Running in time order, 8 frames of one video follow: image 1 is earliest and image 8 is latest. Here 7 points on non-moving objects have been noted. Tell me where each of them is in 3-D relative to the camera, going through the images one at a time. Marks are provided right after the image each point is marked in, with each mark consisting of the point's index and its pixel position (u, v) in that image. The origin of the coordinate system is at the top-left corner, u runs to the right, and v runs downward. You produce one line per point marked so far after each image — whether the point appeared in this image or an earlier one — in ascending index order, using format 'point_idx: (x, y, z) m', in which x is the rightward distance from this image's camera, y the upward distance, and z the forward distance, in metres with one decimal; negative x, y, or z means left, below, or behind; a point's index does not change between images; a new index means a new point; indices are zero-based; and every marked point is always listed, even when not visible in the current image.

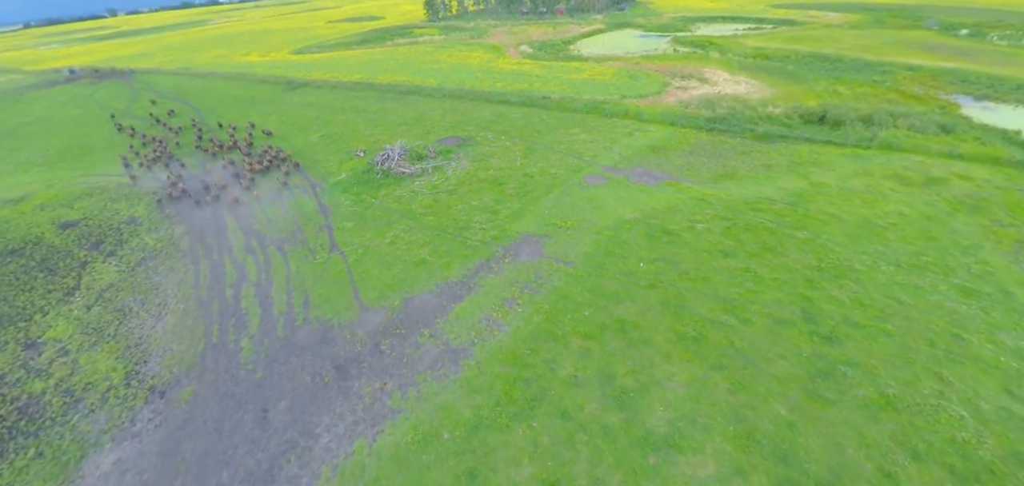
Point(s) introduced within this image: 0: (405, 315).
0: (-4.5, -3.0, +17.7) m
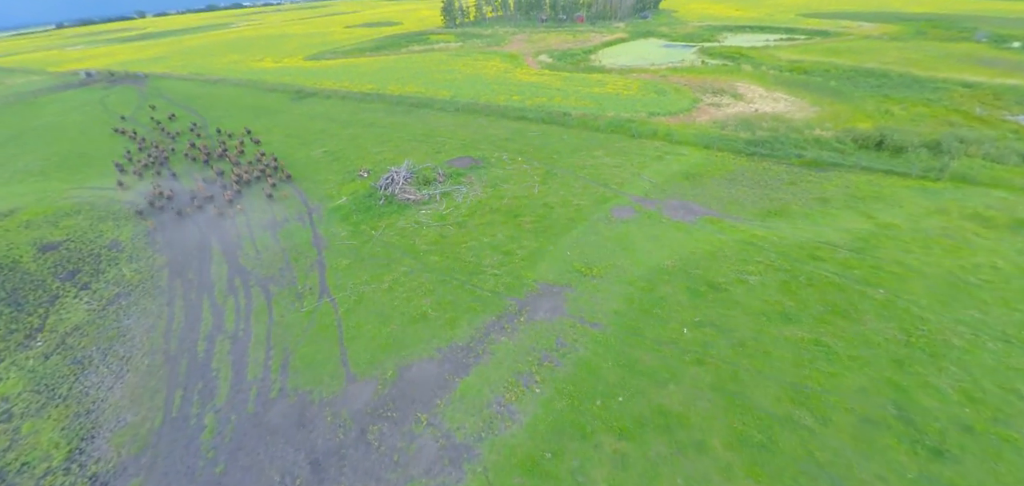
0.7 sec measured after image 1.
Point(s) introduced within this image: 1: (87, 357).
0: (-3.9, -5.1, +14.7) m
1: (-17.3, -4.7, +17.3) m
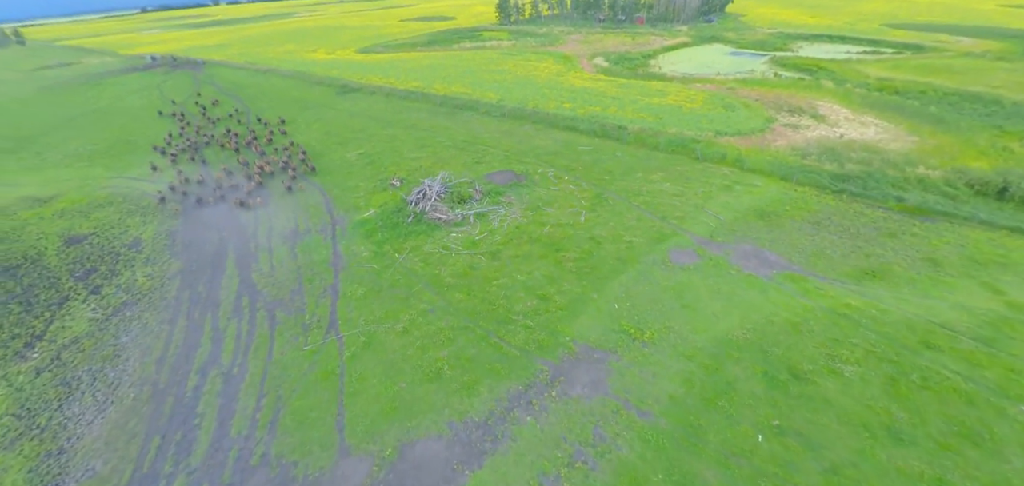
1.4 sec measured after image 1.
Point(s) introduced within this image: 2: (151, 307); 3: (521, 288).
0: (-3.3, -6.6, +12.1) m
1: (-16.3, -5.1, +15.9) m
2: (-16.4, -3.0, +19.2) m
3: (+0.4, -2.0, +18.8) m
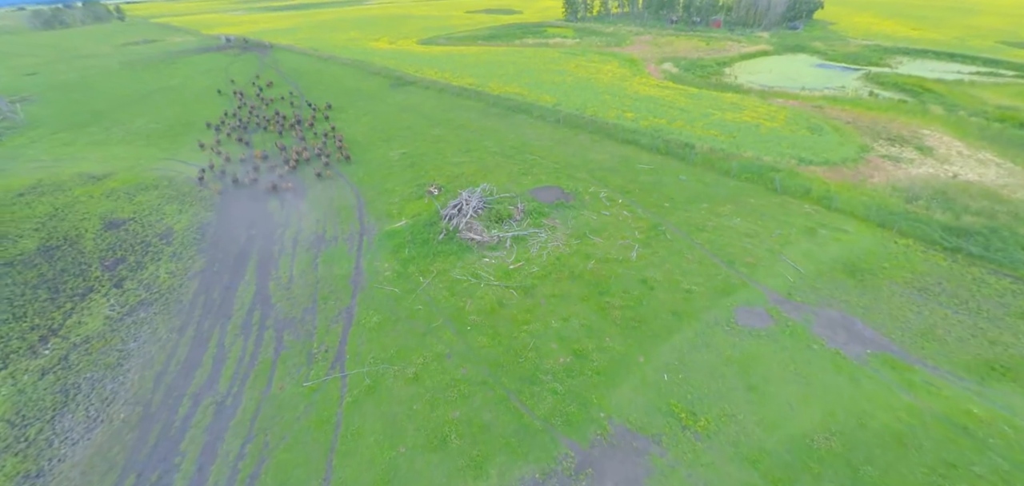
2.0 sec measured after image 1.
0: (-3.2, -7.9, +10.1) m
1: (-15.6, -5.1, +15.2) m
2: (-15.1, -2.9, +18.4) m
3: (+1.6, -3.7, +16.3) m
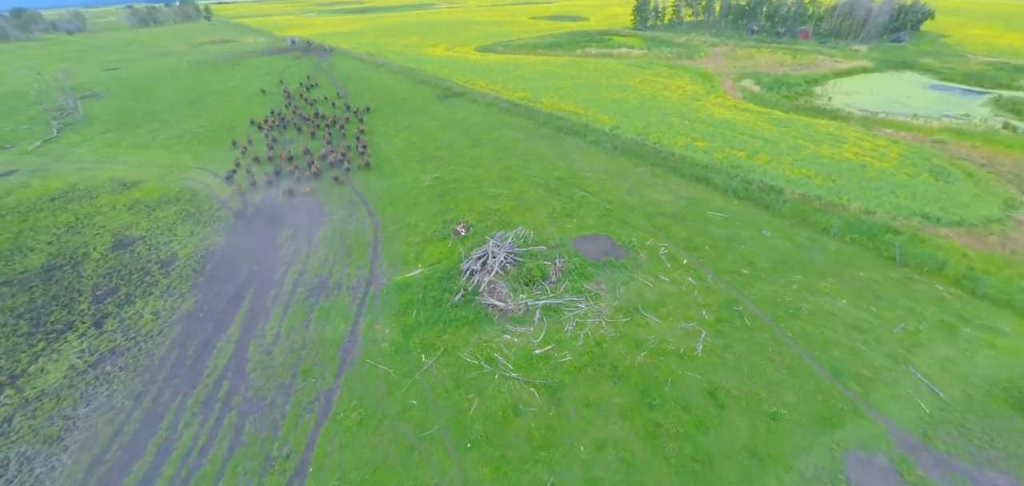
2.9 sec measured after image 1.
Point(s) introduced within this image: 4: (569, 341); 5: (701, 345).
0: (-3.9, -10.4, +6.3) m
1: (-15.3, -6.7, +12.8) m
2: (-14.3, -4.6, +15.9) m
3: (+1.9, -6.6, +11.9) m
4: (+2.2, -3.7, +16.2) m
5: (+7.2, -3.9, +16.3) m
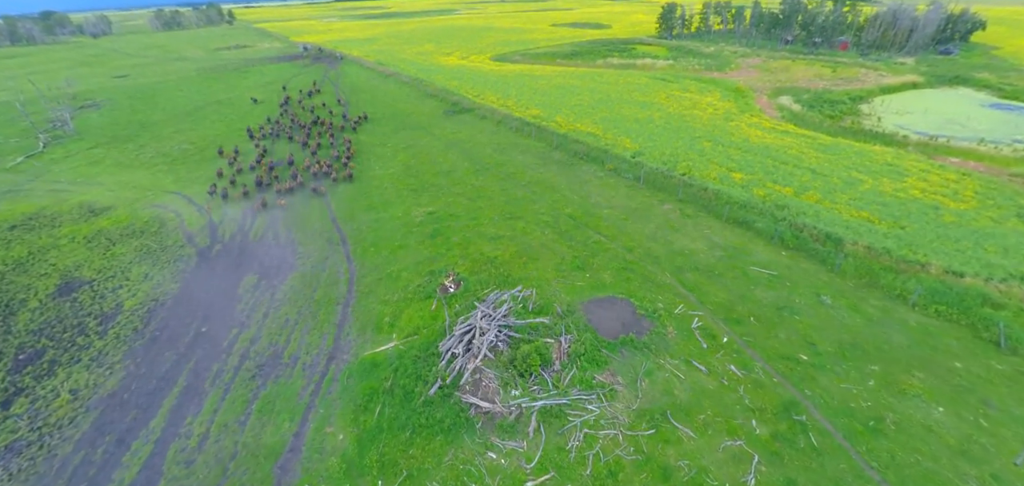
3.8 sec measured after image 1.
0: (-4.9, -12.8, +2.5) m
1: (-15.9, -8.9, +9.5) m
2: (-14.7, -6.9, +12.6) m
3: (+1.3, -9.2, +7.9) m
4: (+1.8, -6.4, +12.2) m
5: (+6.8, -6.6, +12.1) m
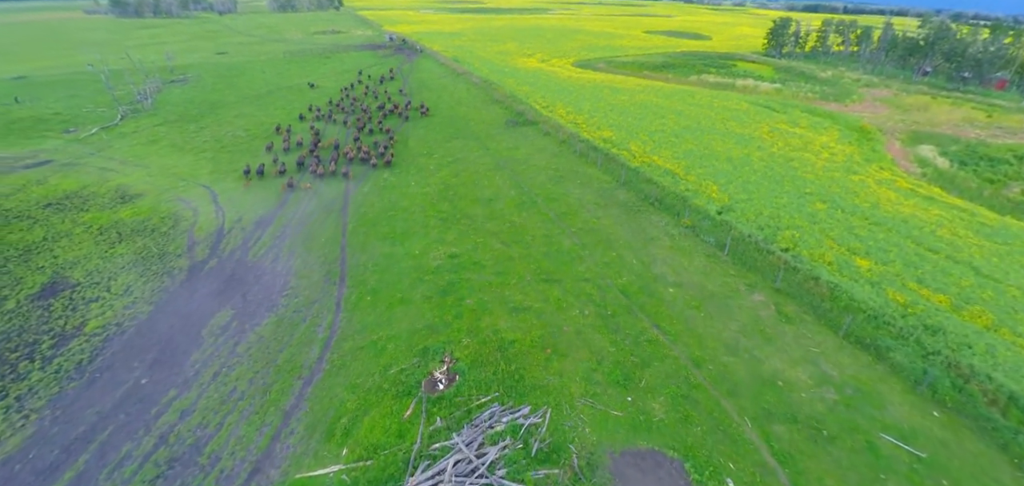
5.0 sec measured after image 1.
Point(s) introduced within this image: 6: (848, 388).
0: (-8.6, -15.1, -1.7) m
1: (-17.8, -9.6, +6.8) m
2: (-15.9, -7.8, +9.6) m
3: (-1.3, -12.5, +2.7) m
4: (+0.3, -9.8, +6.8) m
5: (+5.1, -10.8, +6.0) m
6: (+12.2, -5.2, +15.5) m
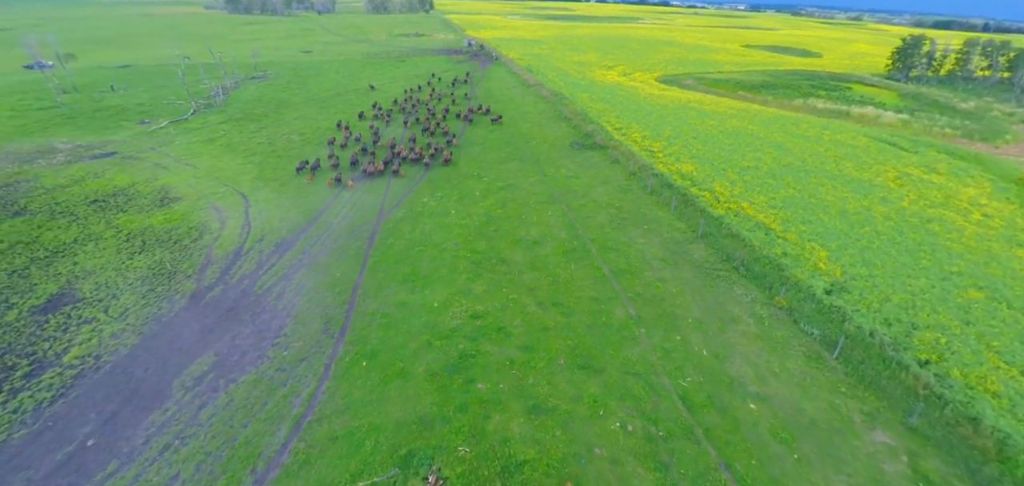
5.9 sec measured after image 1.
0: (-12.1, -16.4, -4.3) m
1: (-19.3, -10.1, +5.4) m
2: (-16.8, -8.6, +8.0) m
3: (-4.0, -14.7, -1.0) m
4: (-1.5, -12.3, +2.8) m
5: (+3.0, -13.8, +1.2) m
6: (+12.0, -9.1, +9.6) m
